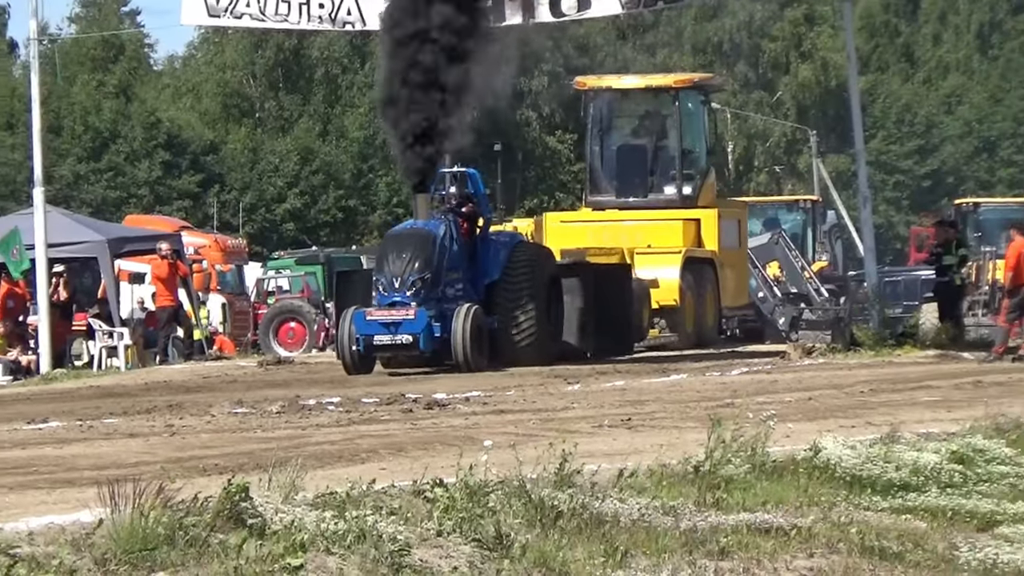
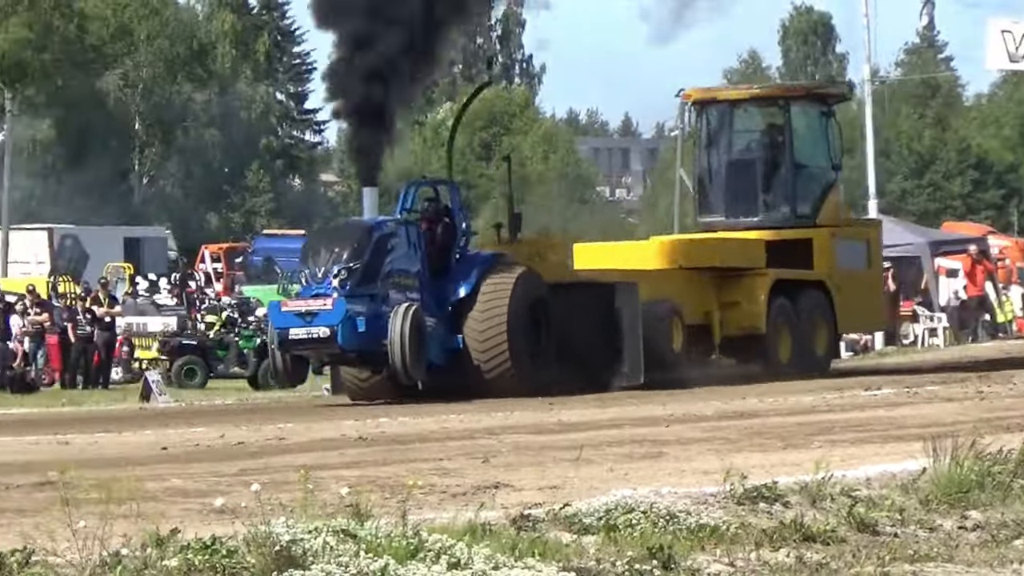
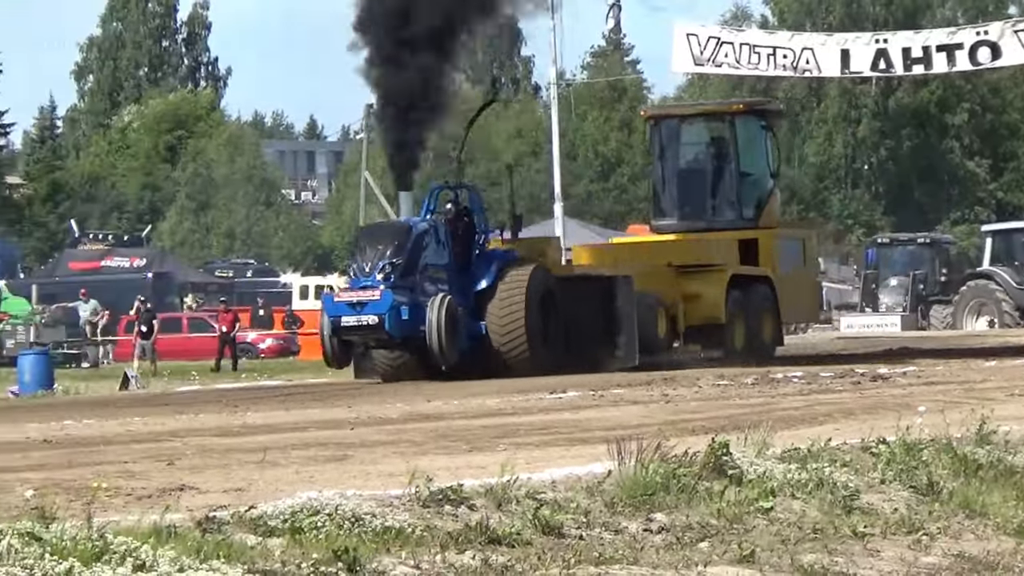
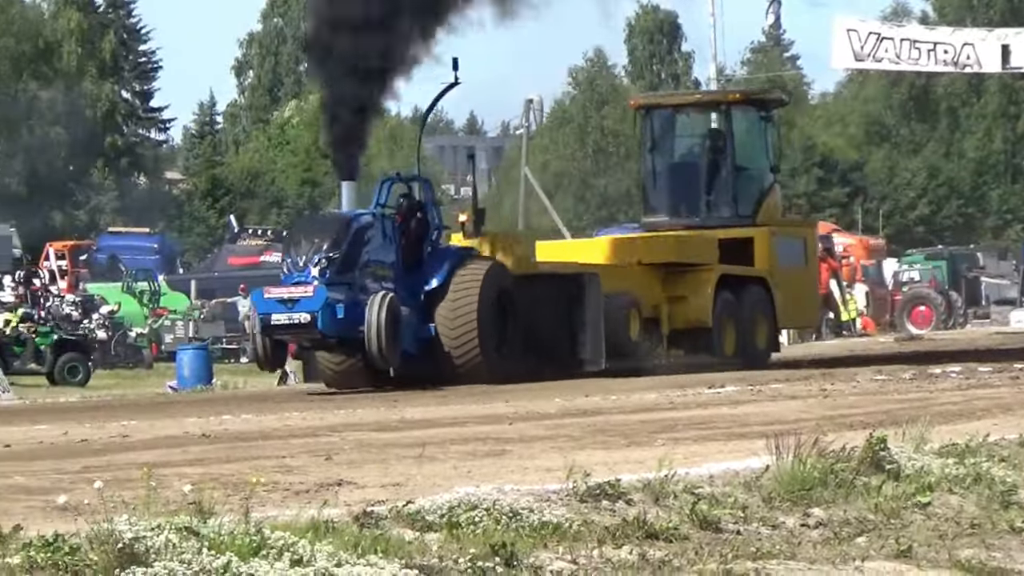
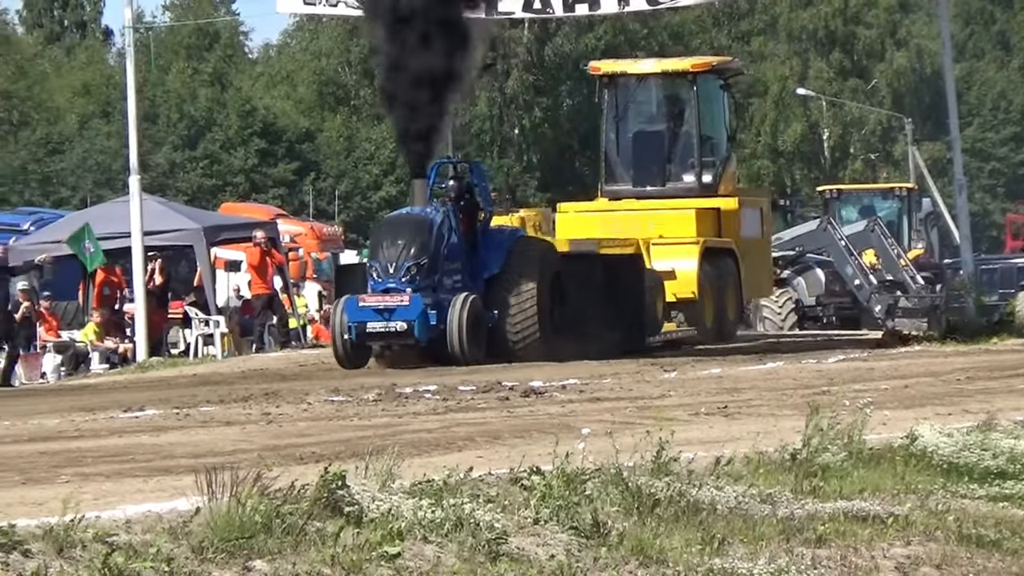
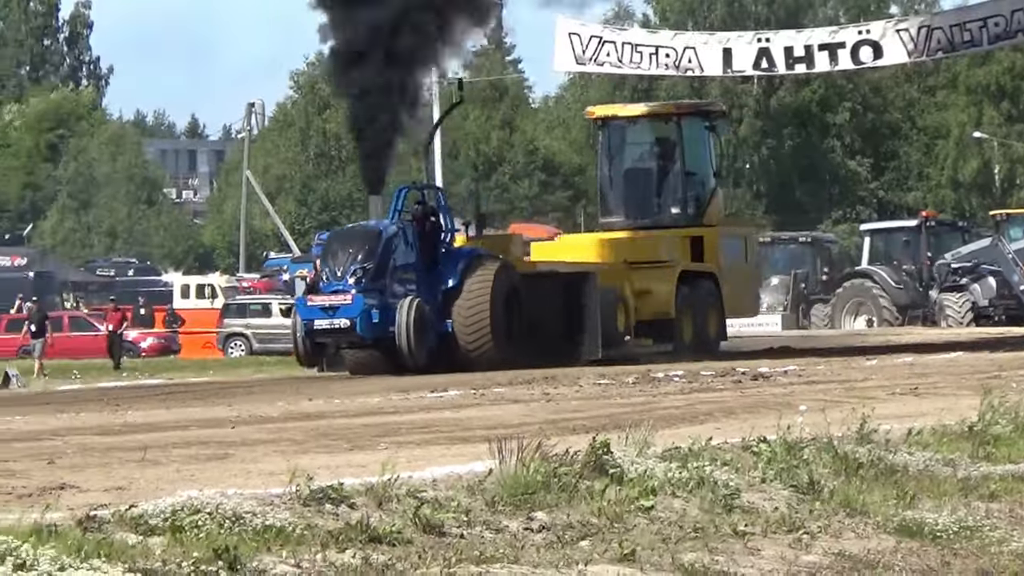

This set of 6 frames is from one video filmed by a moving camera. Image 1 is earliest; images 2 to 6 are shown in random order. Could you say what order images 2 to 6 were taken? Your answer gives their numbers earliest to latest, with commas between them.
5, 6, 3, 4, 2
